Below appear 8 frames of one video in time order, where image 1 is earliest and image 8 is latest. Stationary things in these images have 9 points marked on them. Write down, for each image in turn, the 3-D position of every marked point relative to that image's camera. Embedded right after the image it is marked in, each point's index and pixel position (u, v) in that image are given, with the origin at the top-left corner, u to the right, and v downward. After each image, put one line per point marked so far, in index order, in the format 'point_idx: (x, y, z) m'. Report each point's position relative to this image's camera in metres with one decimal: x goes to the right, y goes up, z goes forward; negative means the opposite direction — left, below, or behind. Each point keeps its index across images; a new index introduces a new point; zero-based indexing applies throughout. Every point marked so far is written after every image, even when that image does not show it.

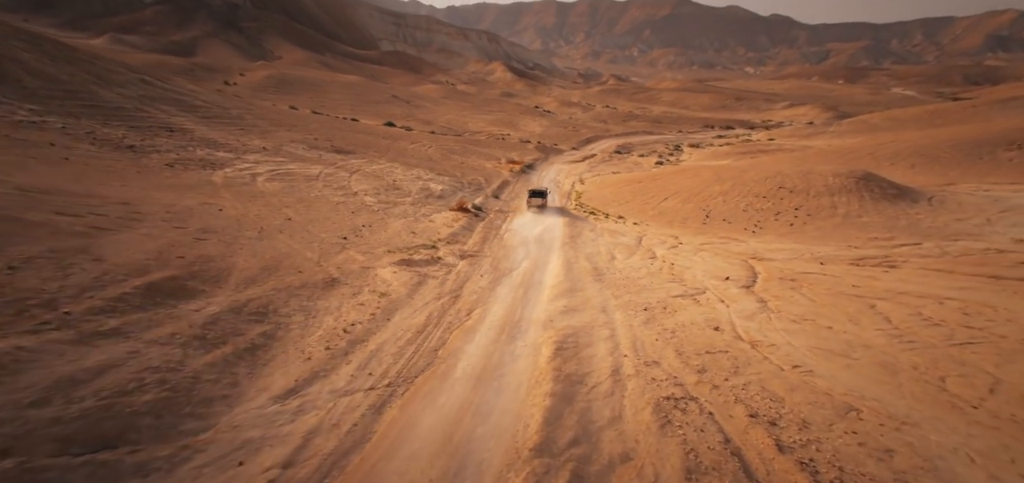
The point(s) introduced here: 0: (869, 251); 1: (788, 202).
0: (+11.1, -0.3, +13.4) m
1: (+11.5, +1.7, +18.3) m
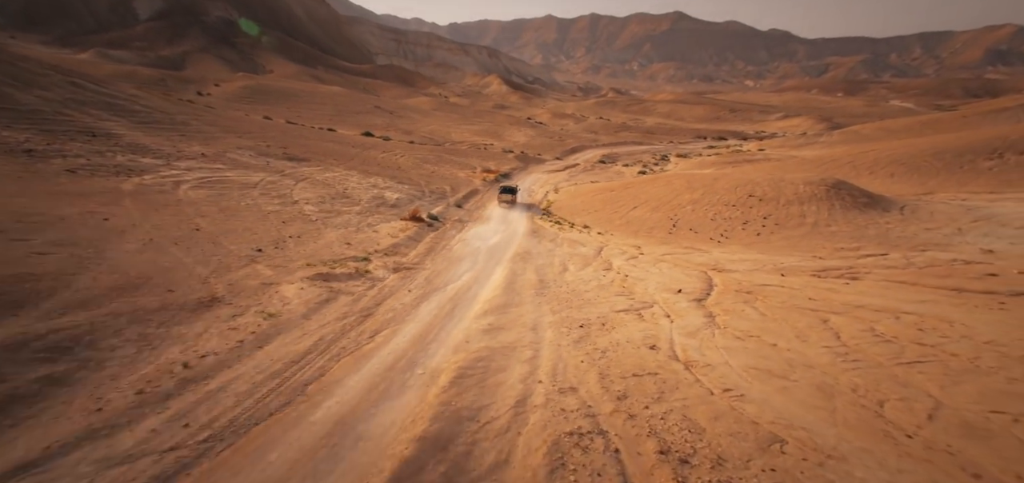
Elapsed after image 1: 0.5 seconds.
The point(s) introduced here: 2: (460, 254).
0: (+9.5, -0.6, +12.9) m
1: (+9.8, +1.3, +17.8) m
2: (-1.6, -0.4, +13.4) m
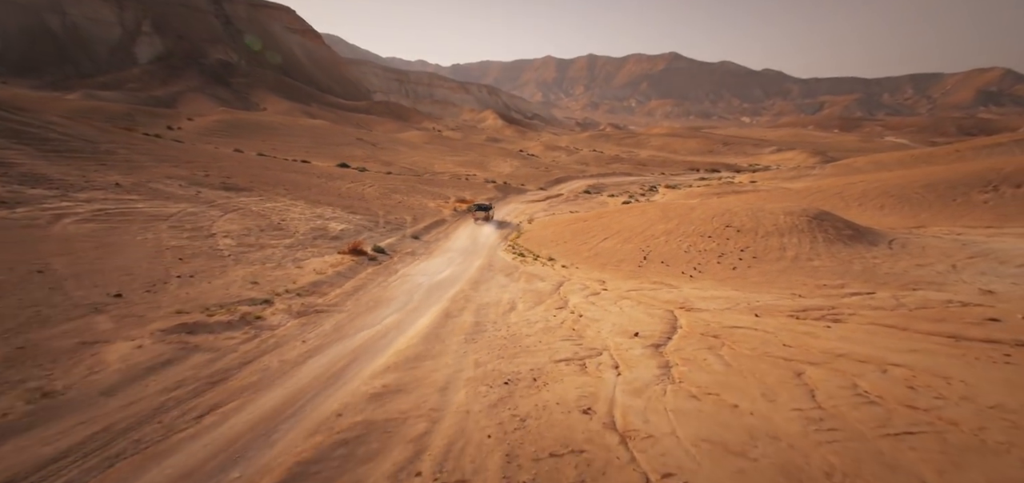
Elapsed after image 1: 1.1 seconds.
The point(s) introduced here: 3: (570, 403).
0: (+7.9, -1.6, +11.5) m
1: (+8.2, 0.0, +16.6) m
2: (-3.2, -1.4, +11.9) m
3: (+1.0, -2.6, +7.1) m
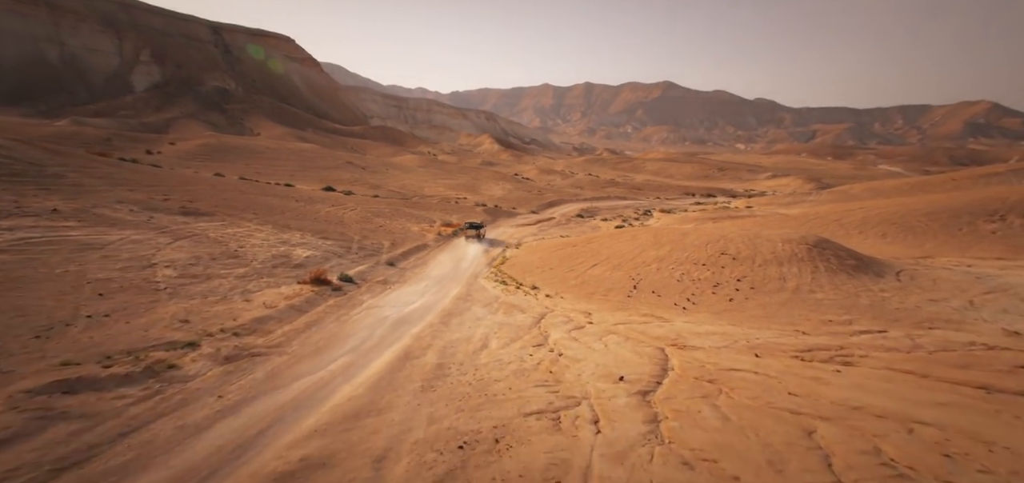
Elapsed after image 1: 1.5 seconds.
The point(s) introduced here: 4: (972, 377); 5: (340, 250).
0: (+7.3, -2.3, +10.3) m
1: (+7.5, -1.0, +15.5) m
2: (-3.9, -2.2, +10.7) m
3: (+0.3, -3.1, +5.9) m
4: (+8.3, -2.4, +7.9) m
5: (-6.8, -0.3, +17.3) m
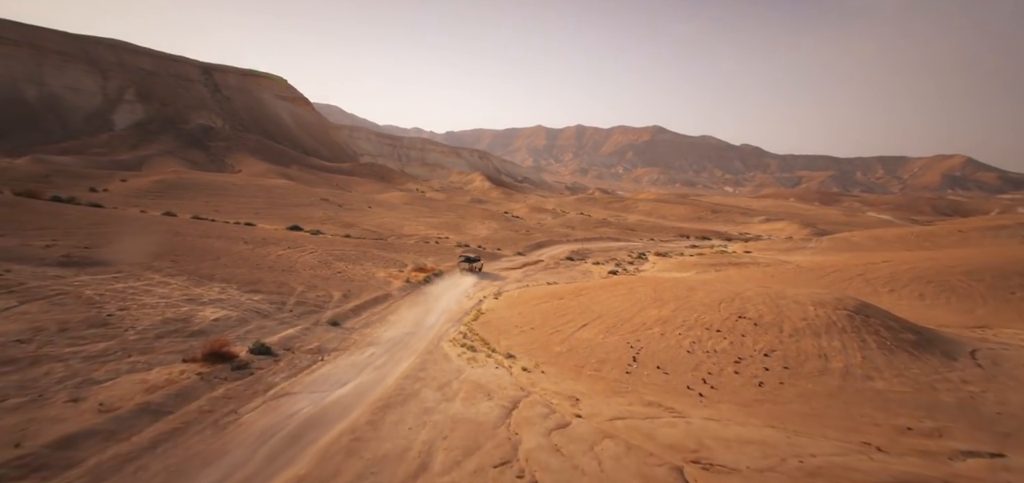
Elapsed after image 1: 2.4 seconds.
0: (+6.4, -3.6, +7.1) m
1: (+6.6, -2.8, +12.4) m
2: (-4.7, -3.4, +7.2) m
3: (-0.4, -4.0, +2.5) m
4: (+7.5, -3.5, +4.7) m
5: (-7.8, -2.1, +14.0) m
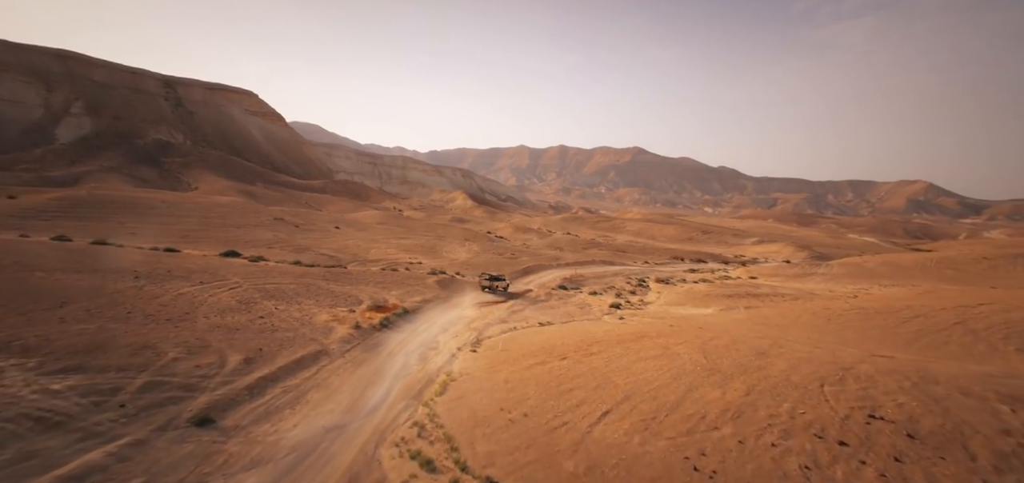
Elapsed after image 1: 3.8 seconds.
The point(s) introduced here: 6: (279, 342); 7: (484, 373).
0: (+6.4, -4.3, +1.7) m
1: (+6.3, -3.7, +7.0) m
2: (-4.8, -4.0, +1.4) m
3: (-0.3, -4.4, -3.2) m
4: (+7.5, -4.1, -0.7) m
5: (-8.1, -3.0, +8.1) m
6: (-7.8, -3.3, +14.9) m
7: (-0.9, -4.3, +14.4) m
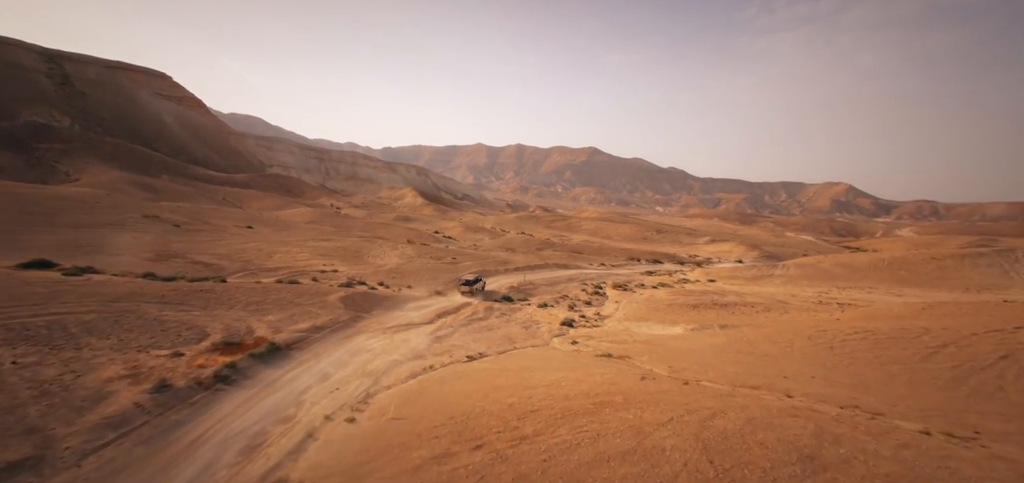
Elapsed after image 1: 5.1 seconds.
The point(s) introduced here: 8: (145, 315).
0: (+5.2, -4.6, -3.4) m
1: (+4.6, -4.0, +1.9) m
2: (-5.9, -4.4, -4.7) m
3: (-1.0, -4.8, -8.9) m
4: (+6.6, -4.4, -5.6) m
5: (-9.8, -3.4, +1.6) m
6: (-10.2, -3.6, +8.4) m
7: (-3.3, -4.6, +8.6) m
8: (-12.9, -2.7, +16.1) m
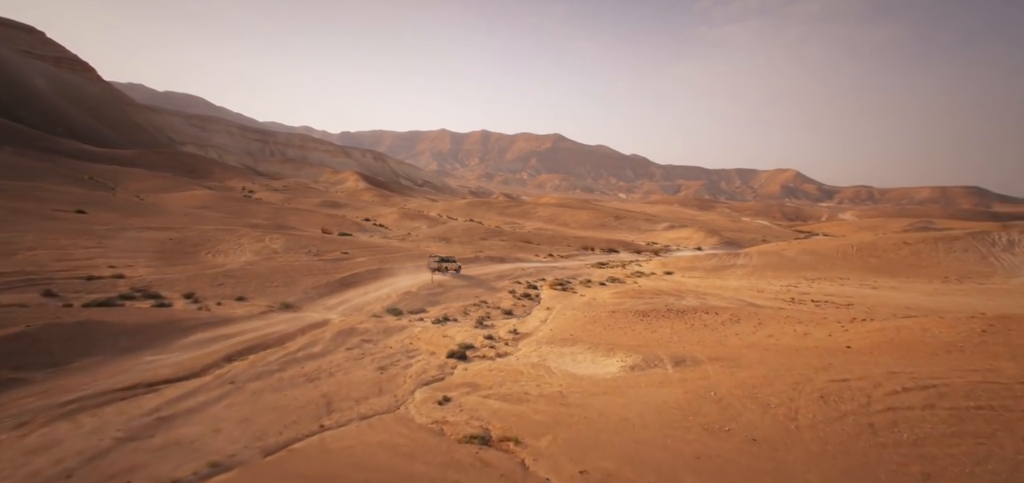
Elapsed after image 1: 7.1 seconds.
0: (+1.9, -5.1, -12.0) m
1: (+0.9, -4.4, -6.8) m
2: (-9.0, -5.0, -14.3) m
3: (-3.8, -5.5, -18.0) m
4: (+3.5, -5.0, -14.2) m
5: (-13.5, -3.9, -8.3) m
6: (-14.4, -3.9, -1.5) m
7: (-7.5, -4.8, -0.8) m
8: (-17.7, -2.8, +5.9) m
